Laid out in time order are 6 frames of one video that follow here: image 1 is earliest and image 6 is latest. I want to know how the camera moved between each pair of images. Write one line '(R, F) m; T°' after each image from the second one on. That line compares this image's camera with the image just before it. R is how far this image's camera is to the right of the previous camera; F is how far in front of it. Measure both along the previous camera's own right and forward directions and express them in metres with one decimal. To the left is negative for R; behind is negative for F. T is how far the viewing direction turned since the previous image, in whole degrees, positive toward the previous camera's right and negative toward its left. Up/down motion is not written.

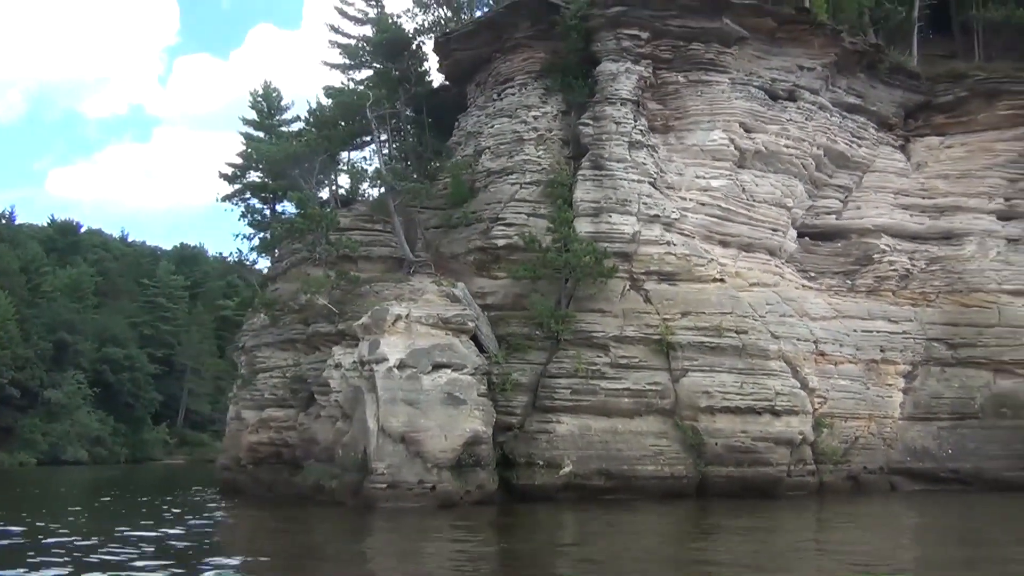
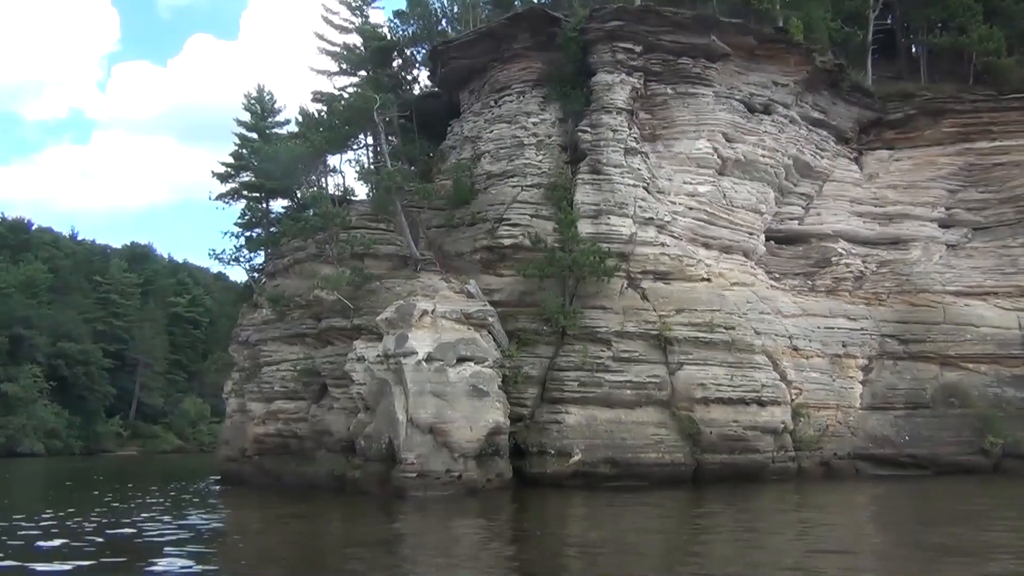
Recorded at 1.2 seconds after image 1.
(-2.1, -0.8) m; +6°
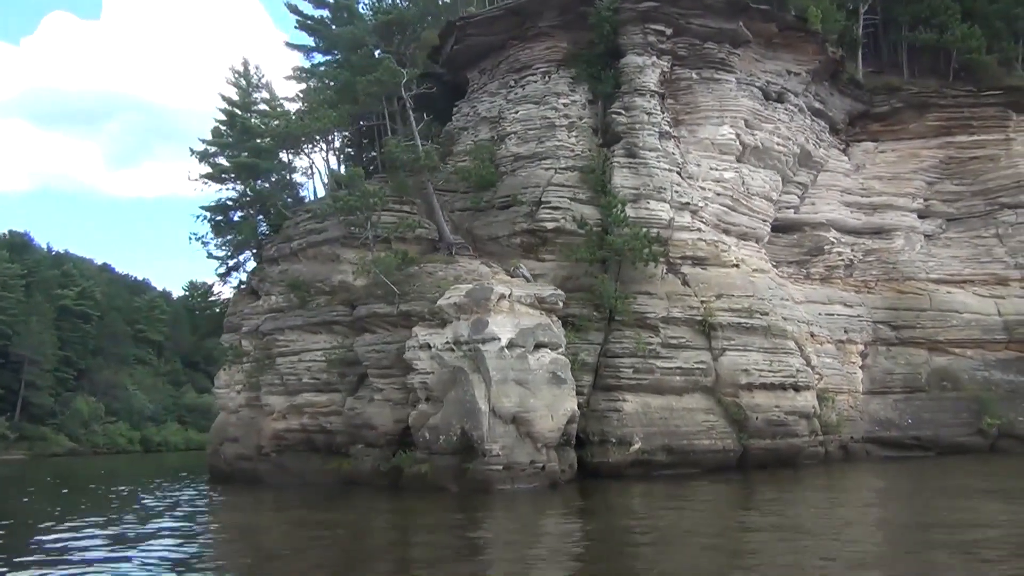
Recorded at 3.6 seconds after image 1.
(-3.4, +0.9) m; +8°
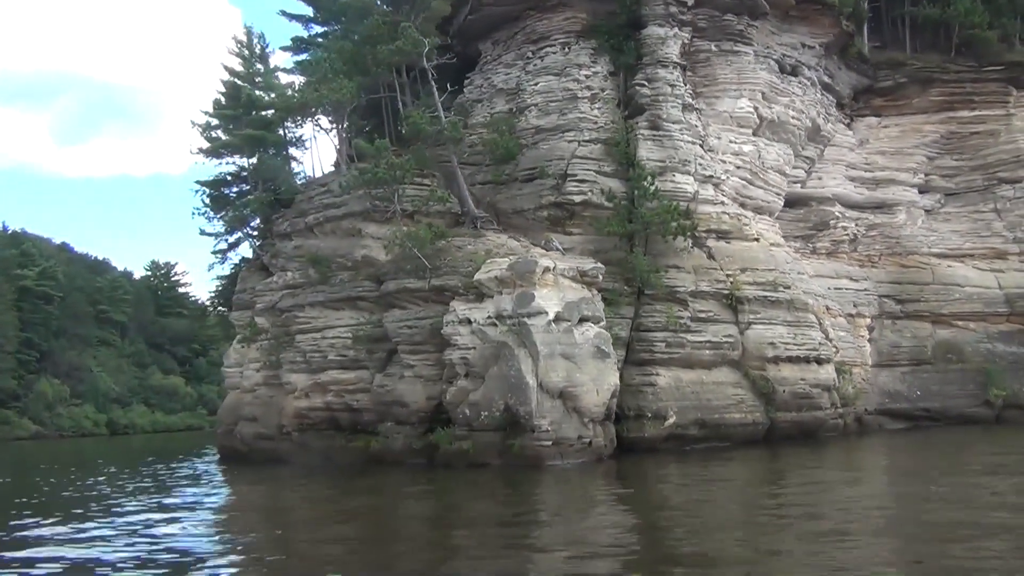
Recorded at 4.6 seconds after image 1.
(-1.4, +0.3) m; +3°
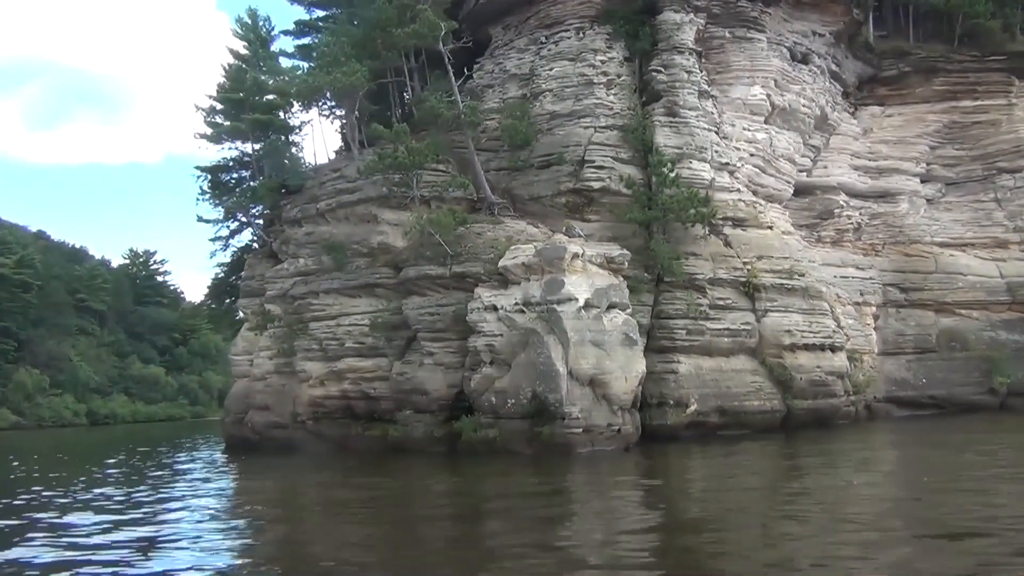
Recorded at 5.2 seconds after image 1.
(-0.9, +0.2) m; +2°
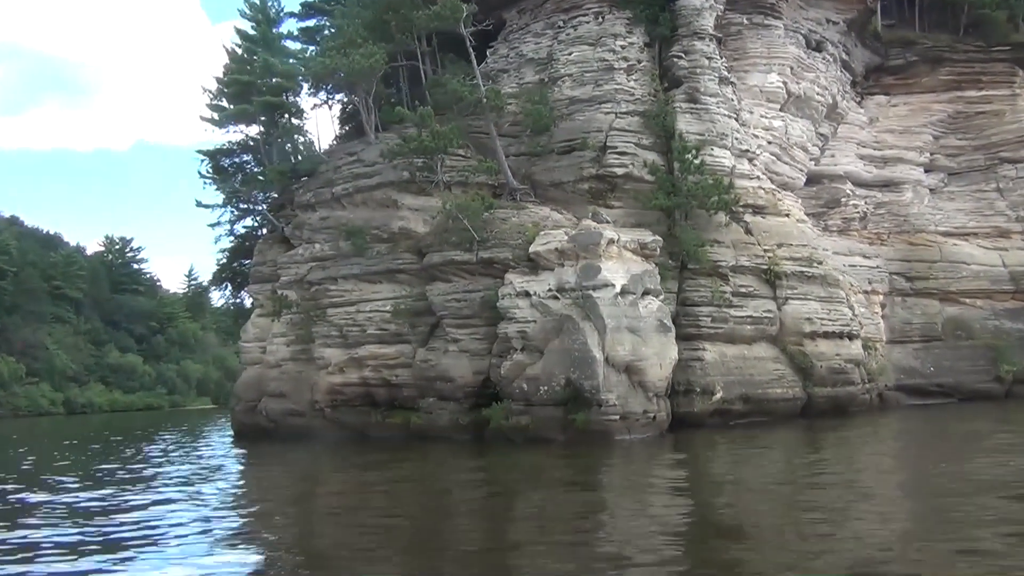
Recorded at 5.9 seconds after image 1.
(-1.0, +0.2) m; +2°
